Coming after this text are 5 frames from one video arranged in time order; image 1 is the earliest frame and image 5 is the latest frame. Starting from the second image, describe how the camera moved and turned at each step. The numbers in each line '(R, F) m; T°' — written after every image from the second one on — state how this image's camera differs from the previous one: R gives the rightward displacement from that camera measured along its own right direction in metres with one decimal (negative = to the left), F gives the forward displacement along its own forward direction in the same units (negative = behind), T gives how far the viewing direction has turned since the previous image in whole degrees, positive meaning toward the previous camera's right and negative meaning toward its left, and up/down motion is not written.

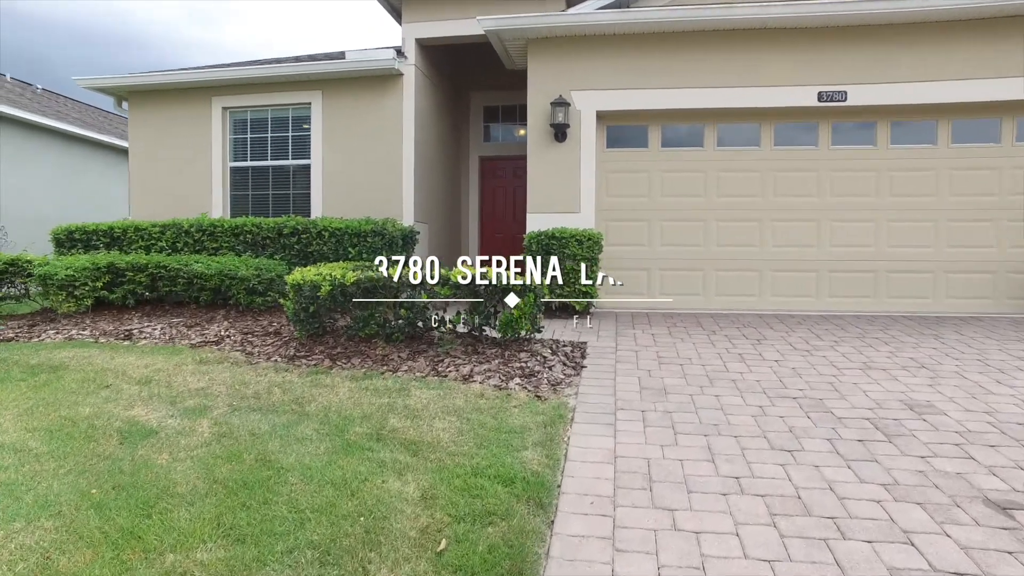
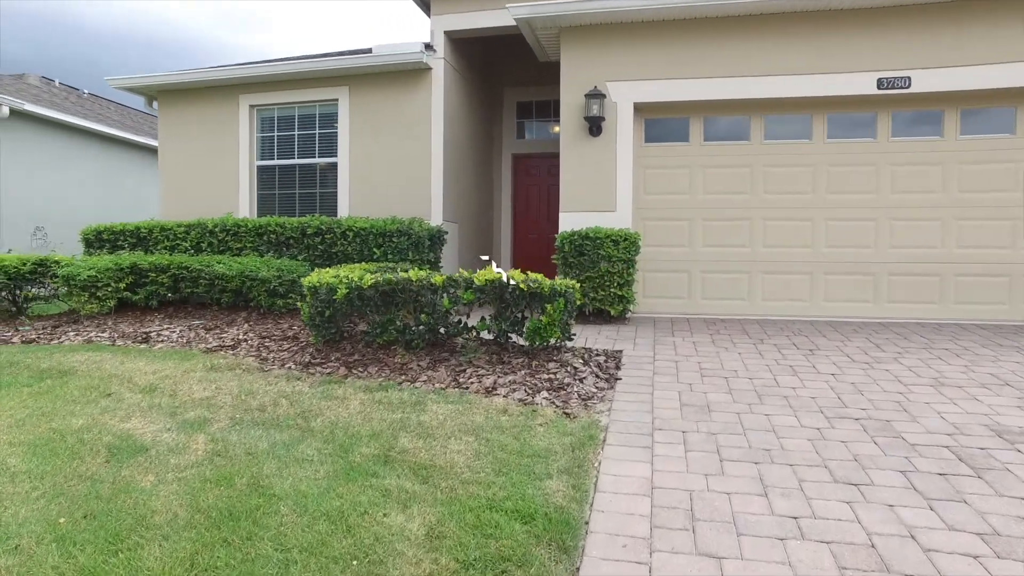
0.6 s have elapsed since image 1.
(+0.1, +0.4) m; -3°
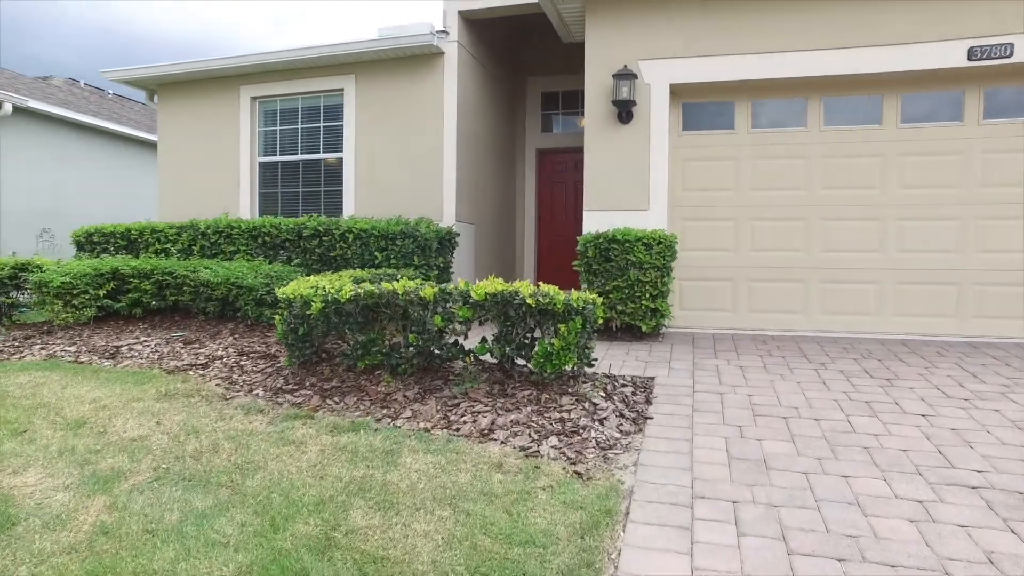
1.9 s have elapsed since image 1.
(+0.2, +0.9) m; -3°
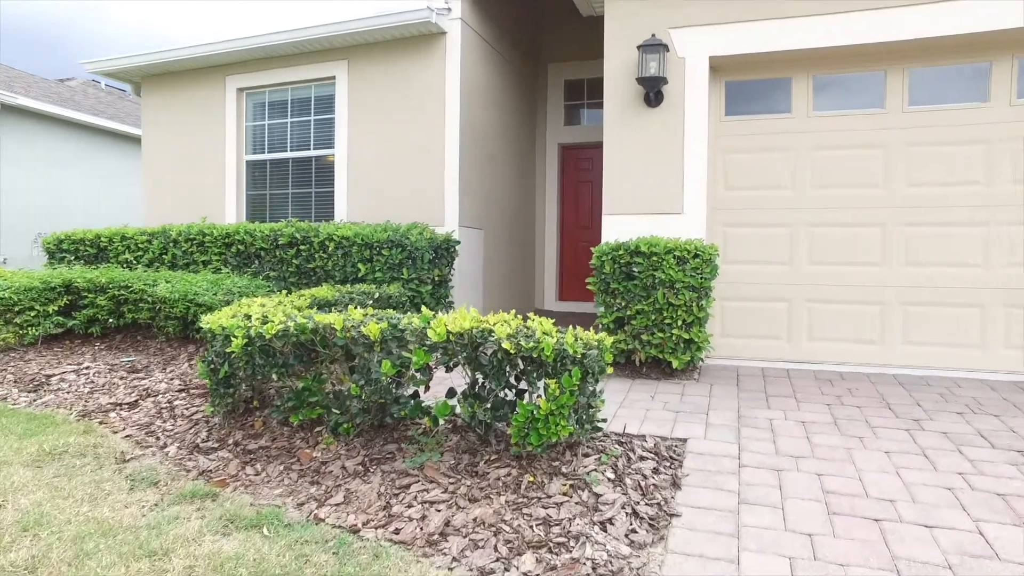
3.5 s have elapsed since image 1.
(+0.3, +1.1) m; -3°
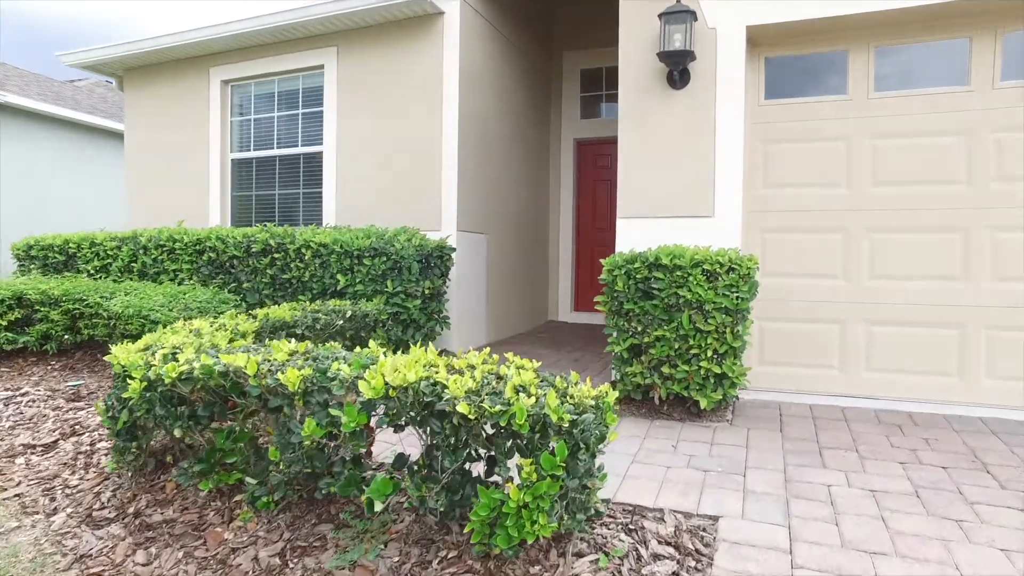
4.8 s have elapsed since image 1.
(+0.2, +0.8) m; -2°
